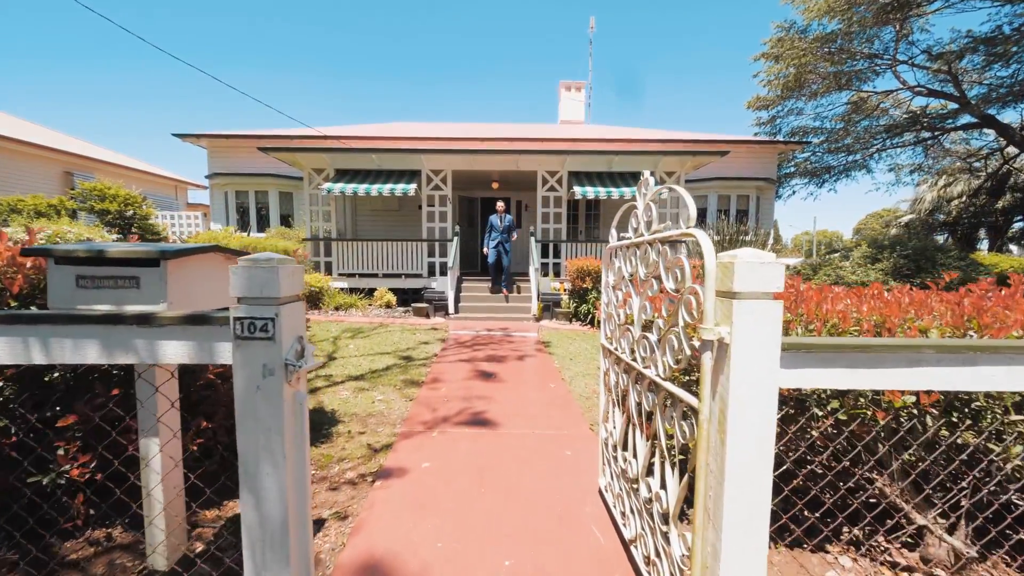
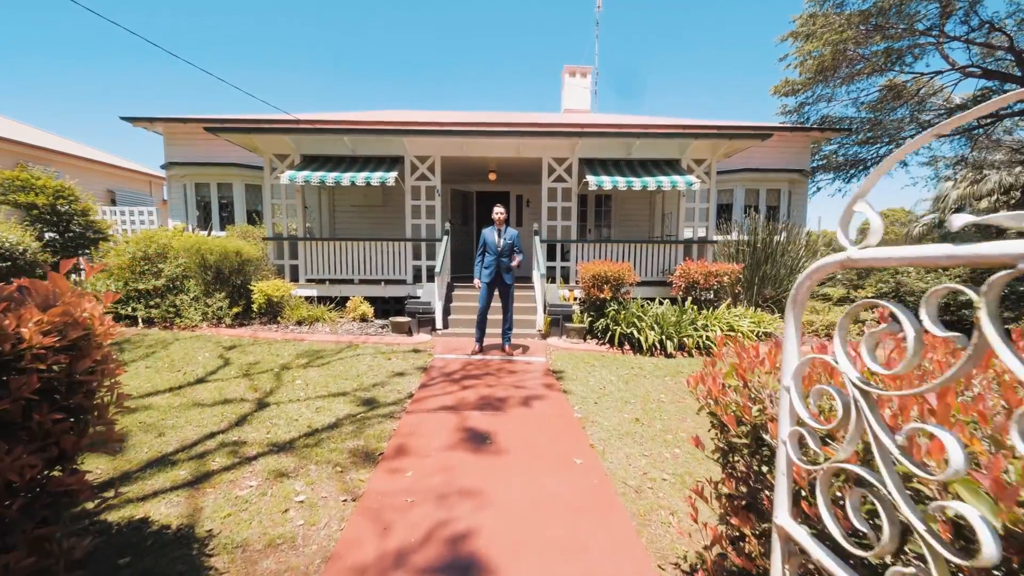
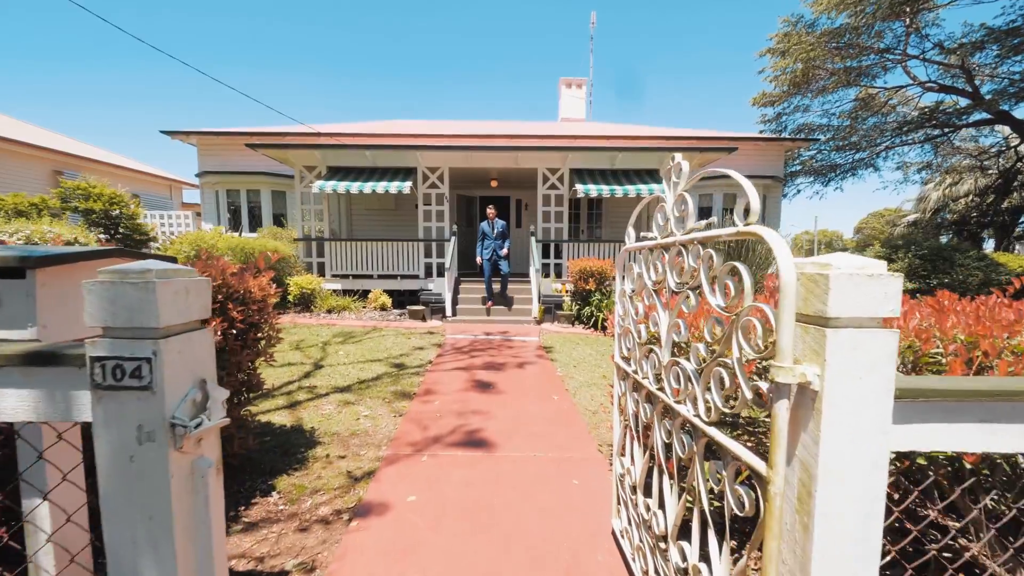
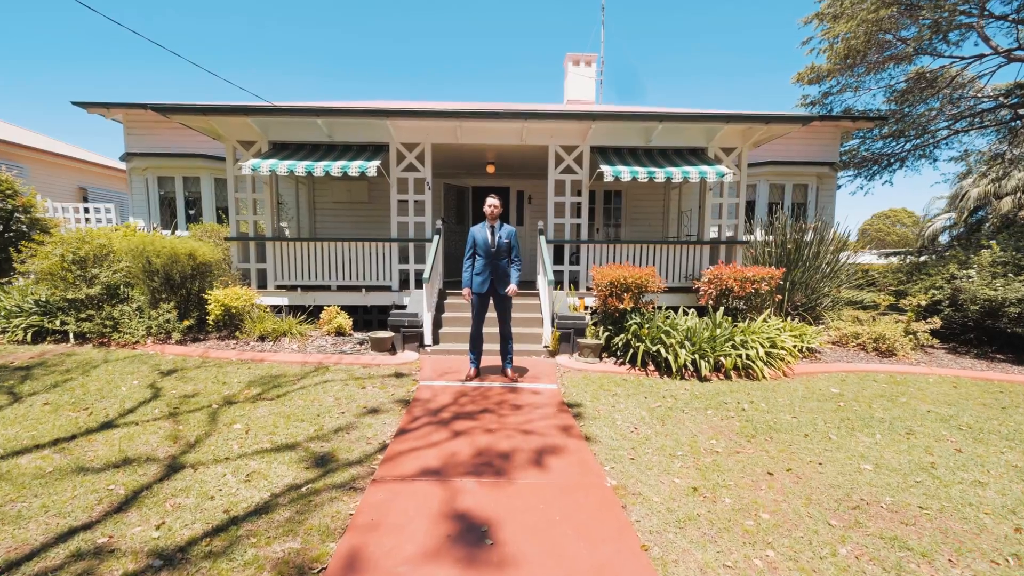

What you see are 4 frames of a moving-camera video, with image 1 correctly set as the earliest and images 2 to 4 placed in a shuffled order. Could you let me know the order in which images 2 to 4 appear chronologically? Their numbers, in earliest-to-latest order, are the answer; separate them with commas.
3, 2, 4
